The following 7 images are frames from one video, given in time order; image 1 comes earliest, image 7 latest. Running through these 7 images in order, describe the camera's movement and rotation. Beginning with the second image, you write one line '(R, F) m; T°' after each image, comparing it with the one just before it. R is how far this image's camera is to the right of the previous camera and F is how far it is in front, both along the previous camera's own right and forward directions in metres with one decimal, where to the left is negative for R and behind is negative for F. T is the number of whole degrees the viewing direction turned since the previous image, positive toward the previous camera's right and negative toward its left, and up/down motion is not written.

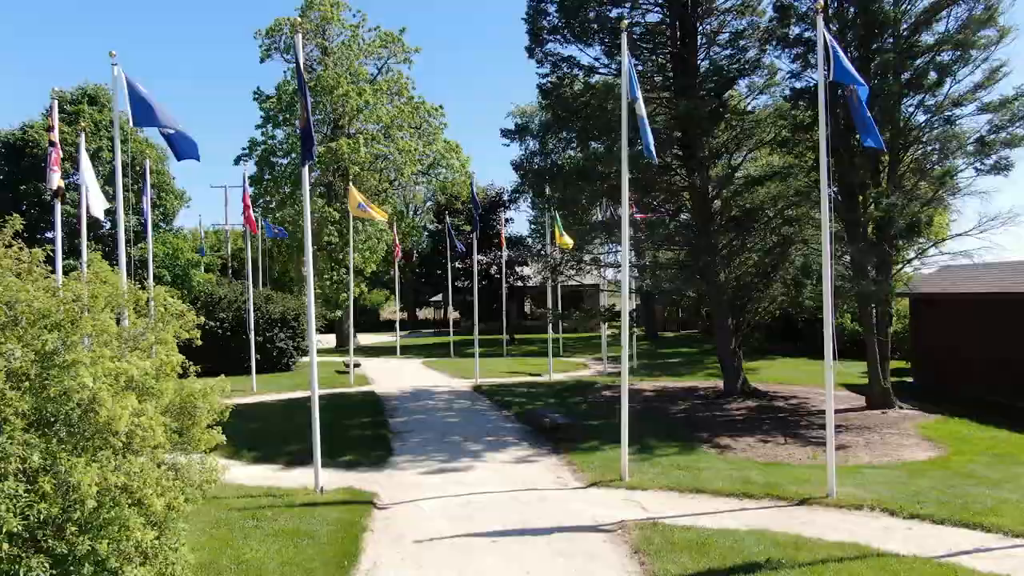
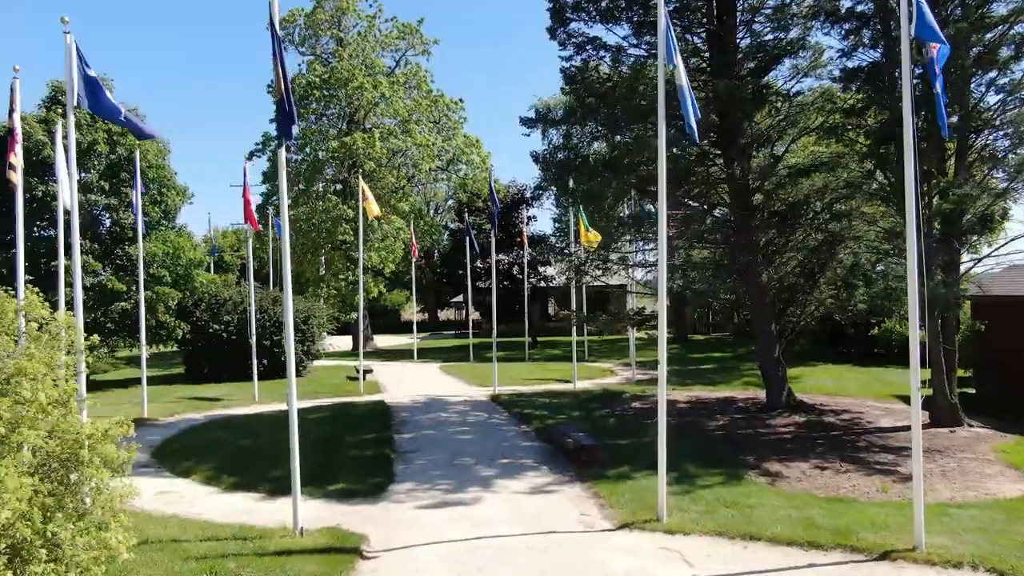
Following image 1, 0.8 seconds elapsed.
(+0.1, +1.5) m; -2°
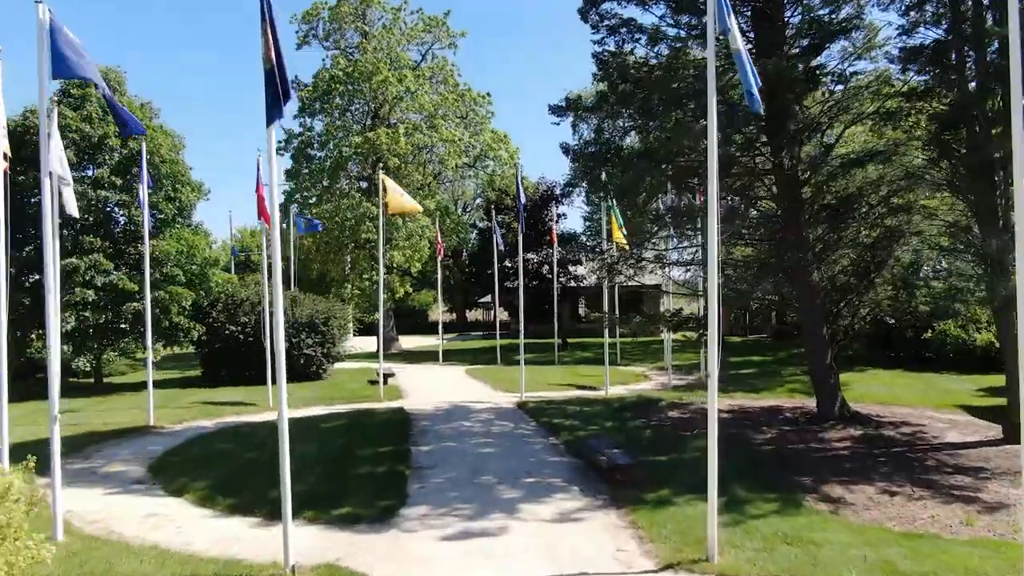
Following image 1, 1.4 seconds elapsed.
(0.0, +1.1) m; -2°
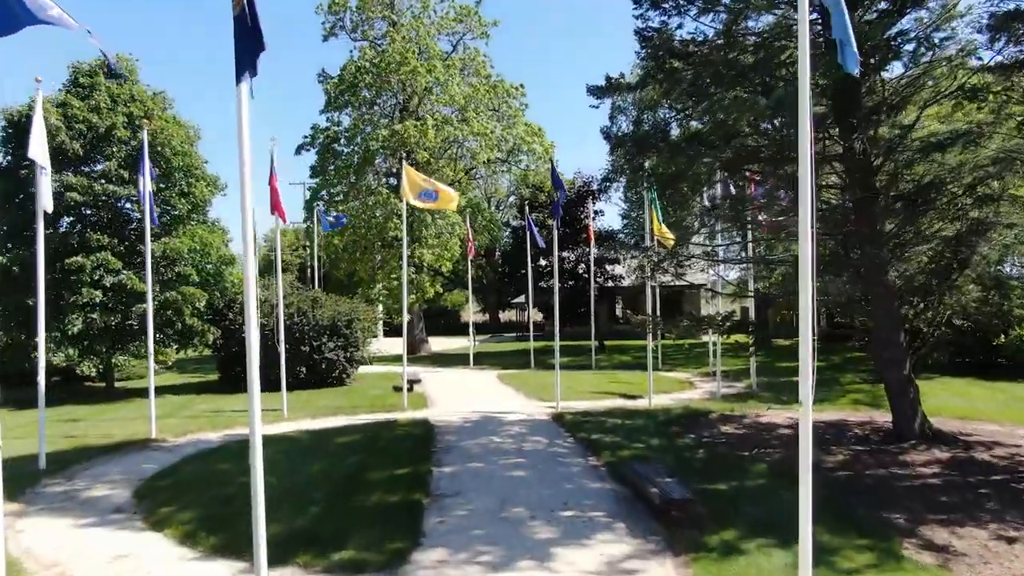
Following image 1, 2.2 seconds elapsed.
(0.0, +1.5) m; -2°
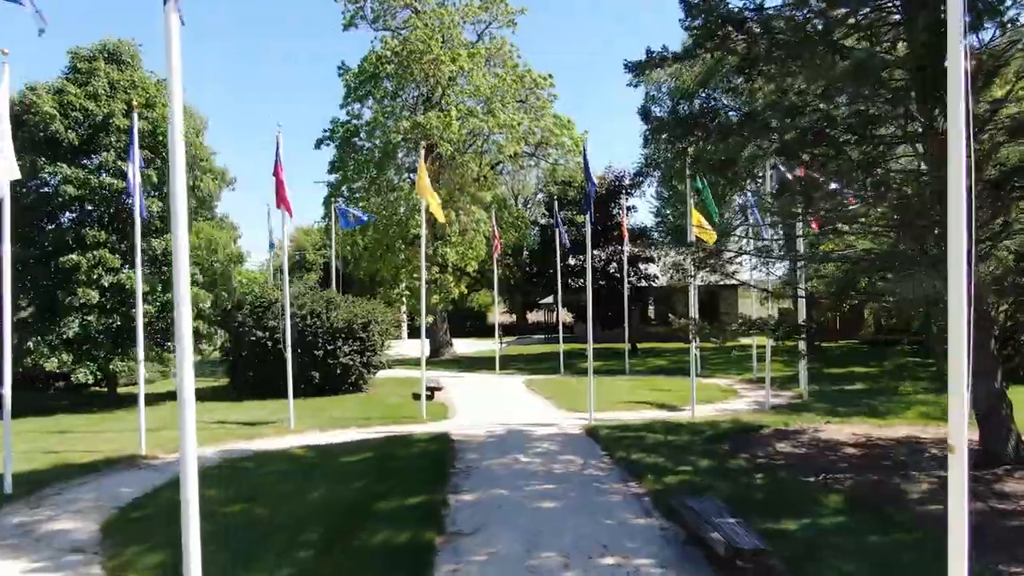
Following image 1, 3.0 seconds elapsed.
(0.0, +1.5) m; -2°
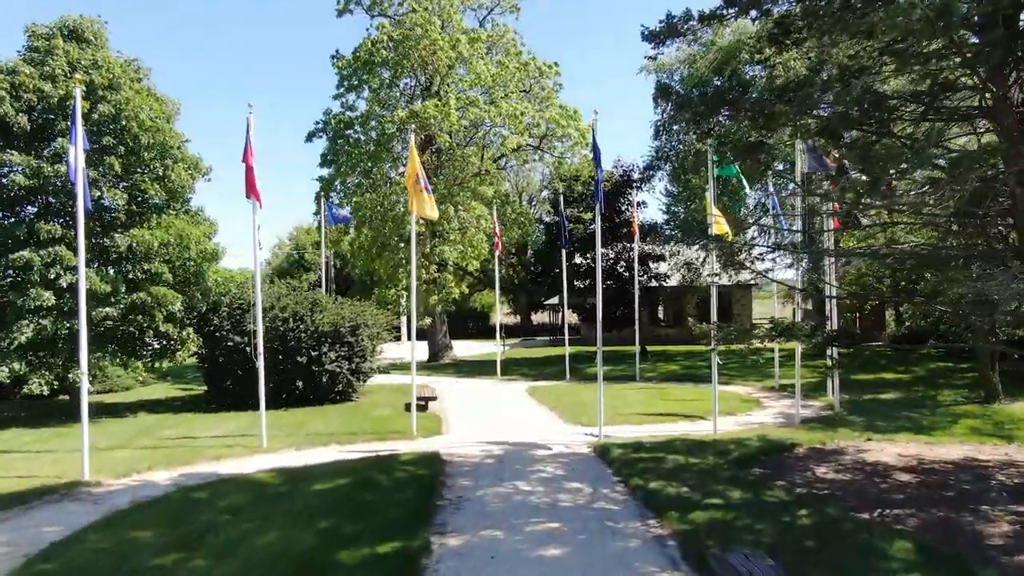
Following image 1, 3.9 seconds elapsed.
(+0.1, +1.6) m; 0°
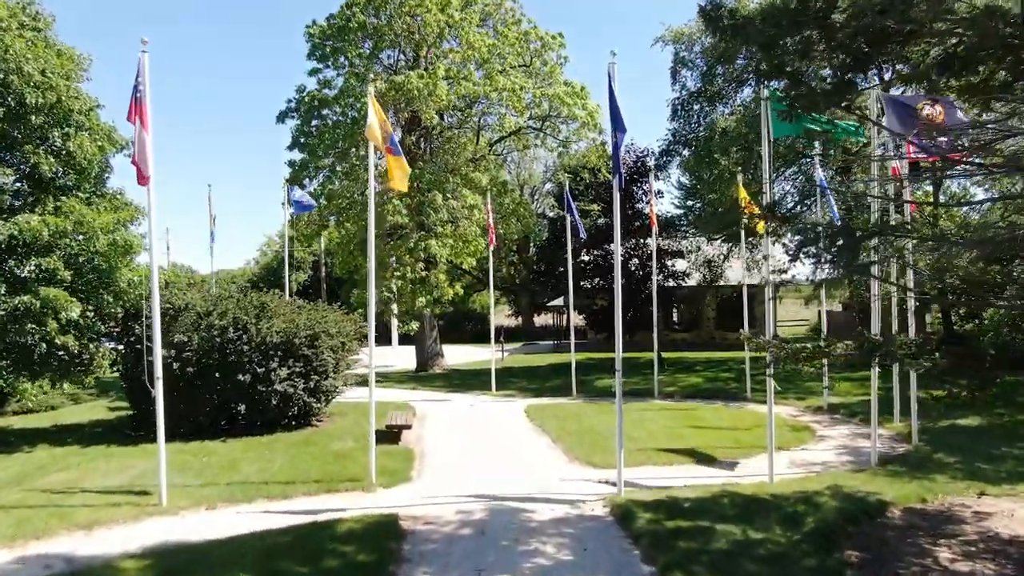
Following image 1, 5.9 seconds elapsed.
(+0.2, +3.3) m; 0°
